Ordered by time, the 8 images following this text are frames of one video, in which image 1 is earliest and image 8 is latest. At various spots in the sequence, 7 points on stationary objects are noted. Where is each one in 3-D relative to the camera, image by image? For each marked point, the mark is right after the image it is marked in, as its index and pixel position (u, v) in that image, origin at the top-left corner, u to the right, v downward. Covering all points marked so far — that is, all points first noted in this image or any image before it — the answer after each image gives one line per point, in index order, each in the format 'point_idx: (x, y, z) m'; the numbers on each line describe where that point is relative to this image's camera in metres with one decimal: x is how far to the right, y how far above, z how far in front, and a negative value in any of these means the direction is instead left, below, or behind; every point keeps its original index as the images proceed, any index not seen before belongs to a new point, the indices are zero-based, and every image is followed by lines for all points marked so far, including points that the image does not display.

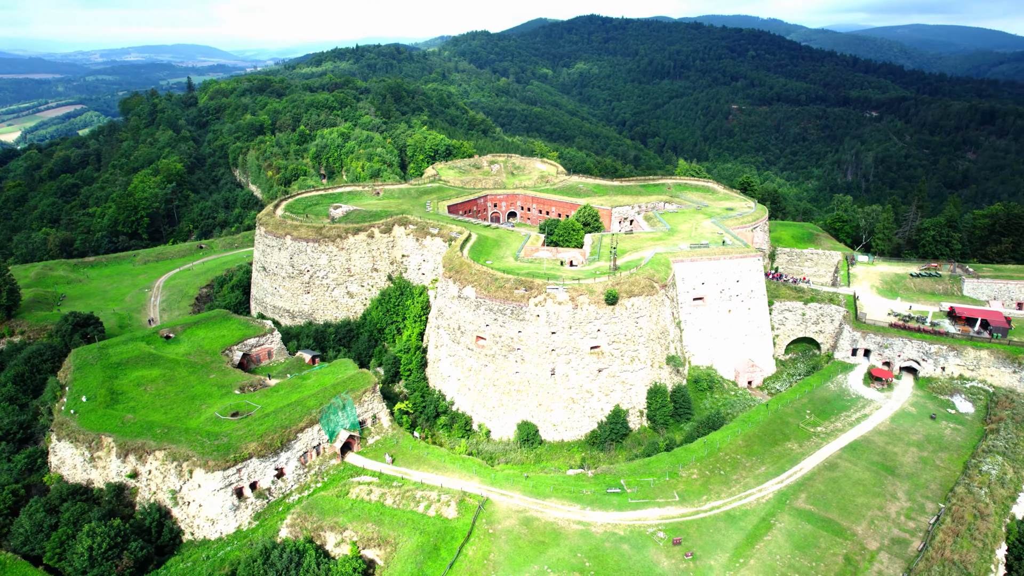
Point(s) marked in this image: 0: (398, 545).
0: (-3.3, -7.8, +19.9) m
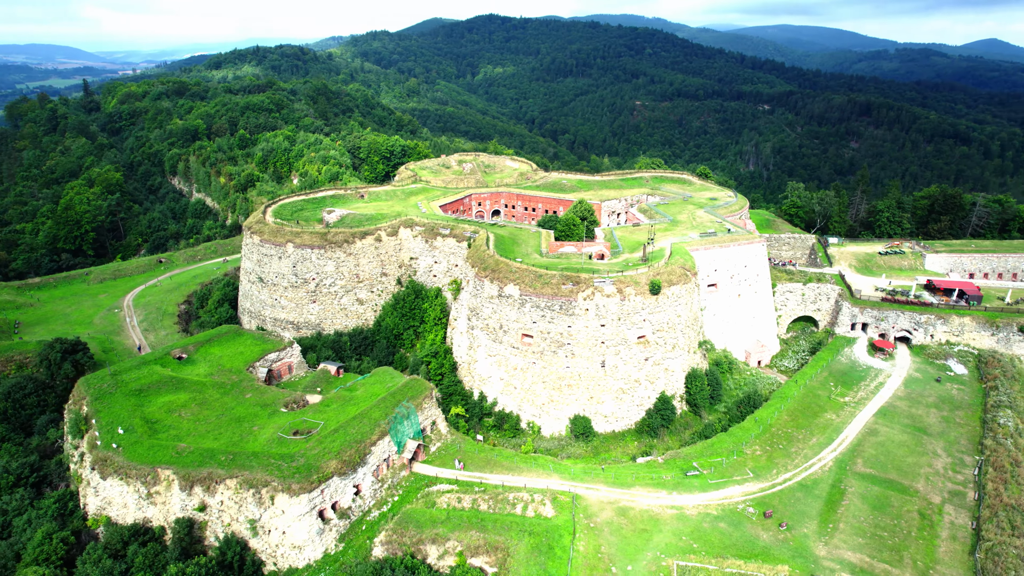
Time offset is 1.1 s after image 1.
0: (+0.1, -7.8, +19.6) m
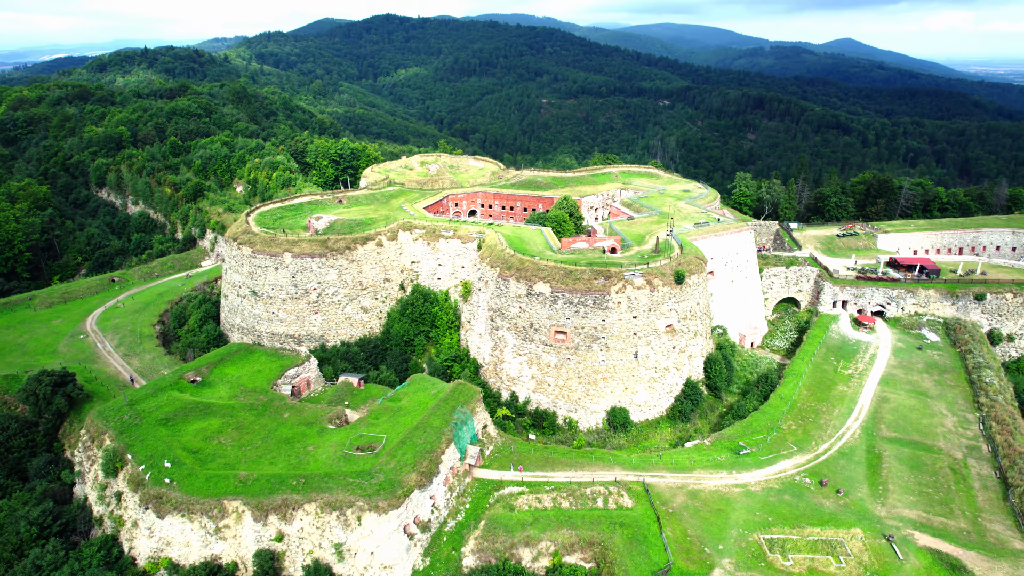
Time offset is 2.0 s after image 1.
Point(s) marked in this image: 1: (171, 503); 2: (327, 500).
0: (+2.9, -7.6, +19.7) m
1: (-9.9, -6.3, +19.0) m
2: (-5.3, -6.2, +19.0) m
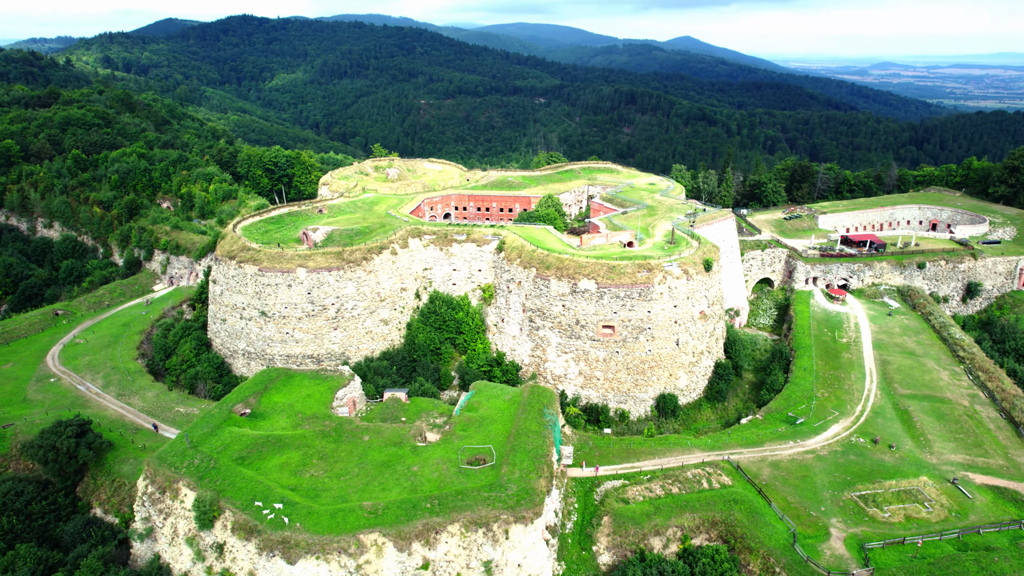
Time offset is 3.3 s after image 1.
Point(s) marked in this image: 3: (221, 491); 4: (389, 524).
0: (+6.9, -7.3, +20.7) m
1: (-5.6, -6.9, +17.4) m
2: (-1.1, -6.5, +18.4) m
3: (-8.5, -5.9, +19.1) m
4: (-3.4, -6.5, +18.1) m
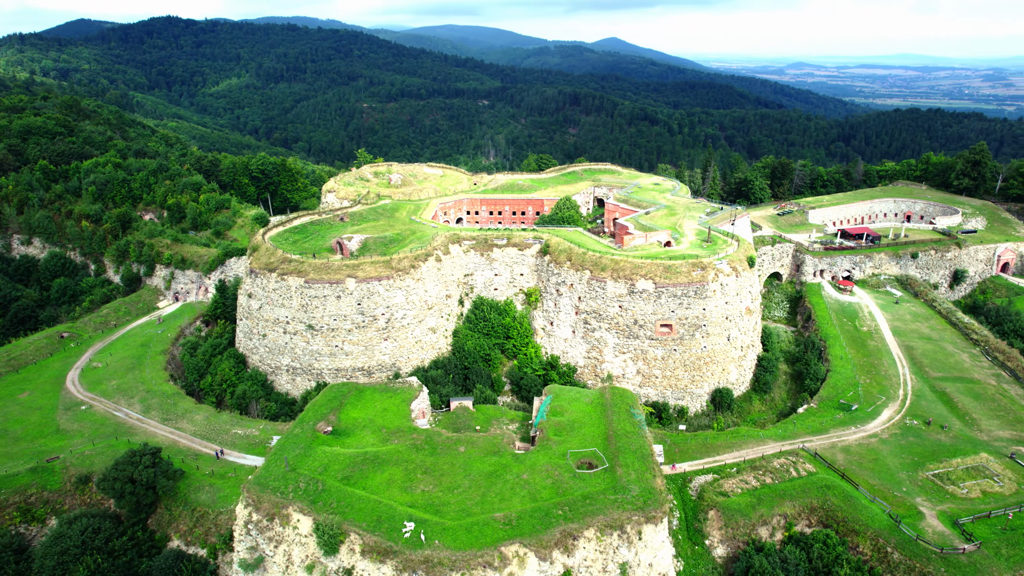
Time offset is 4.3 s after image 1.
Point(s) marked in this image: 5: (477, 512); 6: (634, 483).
0: (+10.4, -7.1, +21.5) m
1: (-1.7, -7.2, +17.1) m
2: (+2.6, -6.6, +18.4) m
3: (-4.8, -6.3, +18.4) m
4: (+0.4, -6.7, +17.9) m
5: (-1.0, -6.4, +18.8) m
6: (+3.6, -5.9, +19.8) m
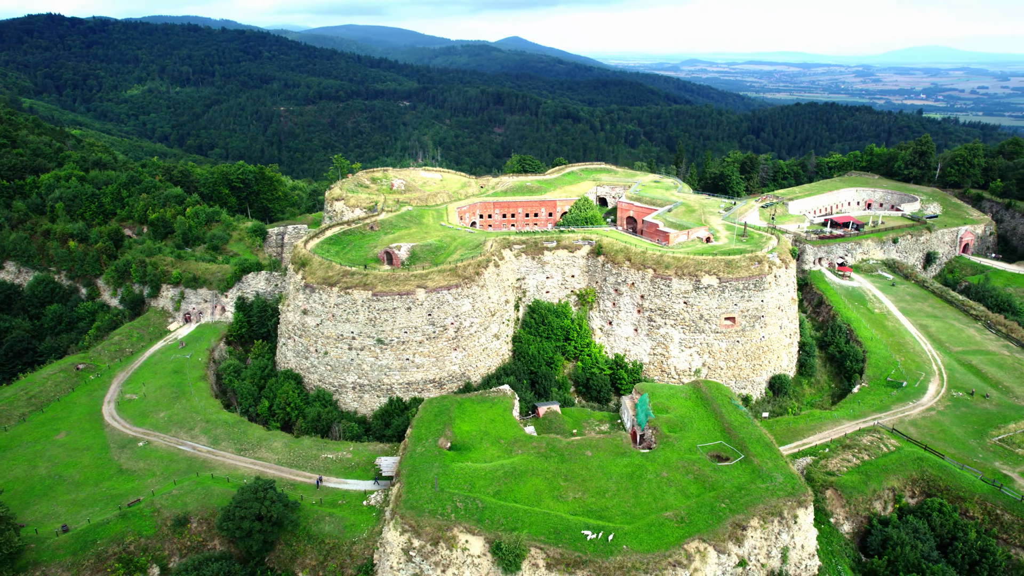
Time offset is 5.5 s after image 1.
0: (+14.7, -6.7, +23.1) m
1: (+3.3, -7.3, +17.1) m
2: (+7.4, -6.5, +19.0) m
3: (0.0, -6.6, +18.1) m
4: (+5.3, -6.7, +18.2) m
5: (+3.7, -6.5, +18.9) m
6: (+8.2, -5.8, +20.5) m
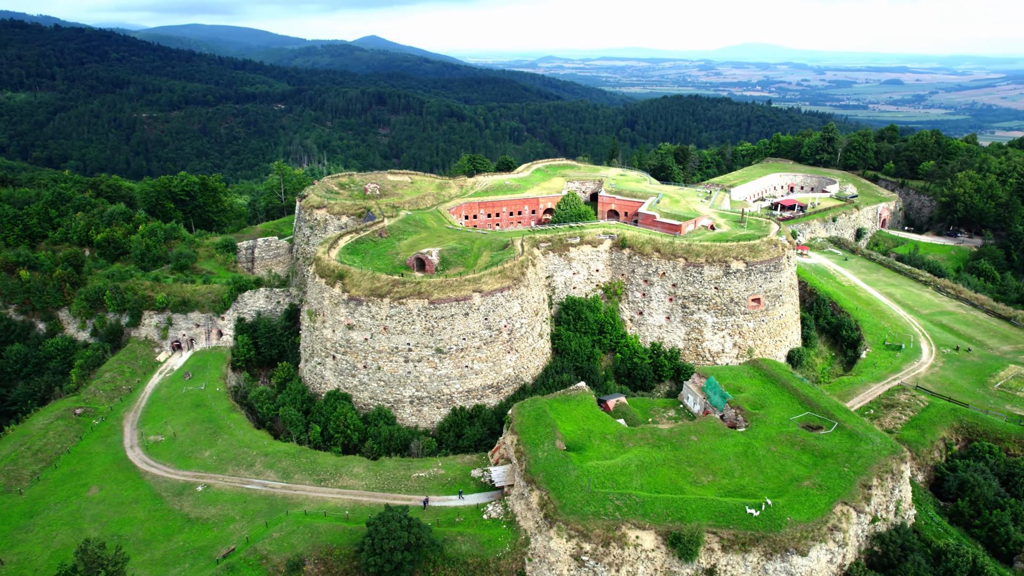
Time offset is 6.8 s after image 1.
0: (+18.1, -5.4, +26.1) m
1: (+8.1, -6.9, +18.0) m
2: (+11.7, -5.8, +20.7) m
3: (+4.7, -6.5, +18.3) m
4: (+9.8, -6.2, +19.5) m
5: (+8.2, -6.1, +19.8) m
6: (+12.2, -5.0, +22.3) m
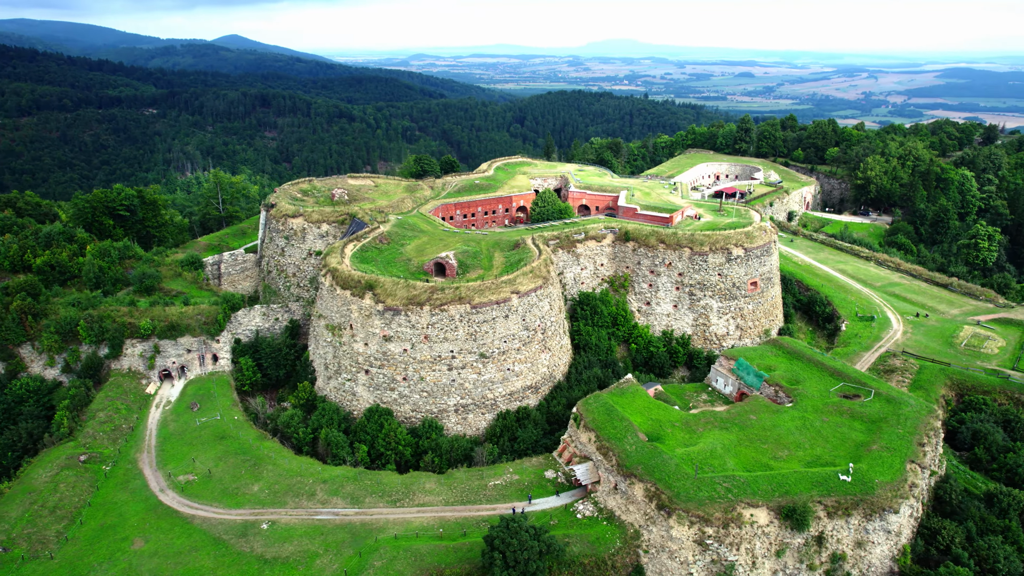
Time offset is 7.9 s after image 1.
0: (+19.9, -4.1, +29.2) m
1: (+11.6, -6.3, +19.6) m
2: (+14.5, -4.9, +22.8) m
3: (+8.1, -6.1, +19.3) m
4: (+12.9, -5.4, +21.3) m
5: (+11.2, -5.4, +21.4) m
6: (+14.7, -4.1, +24.5) m
